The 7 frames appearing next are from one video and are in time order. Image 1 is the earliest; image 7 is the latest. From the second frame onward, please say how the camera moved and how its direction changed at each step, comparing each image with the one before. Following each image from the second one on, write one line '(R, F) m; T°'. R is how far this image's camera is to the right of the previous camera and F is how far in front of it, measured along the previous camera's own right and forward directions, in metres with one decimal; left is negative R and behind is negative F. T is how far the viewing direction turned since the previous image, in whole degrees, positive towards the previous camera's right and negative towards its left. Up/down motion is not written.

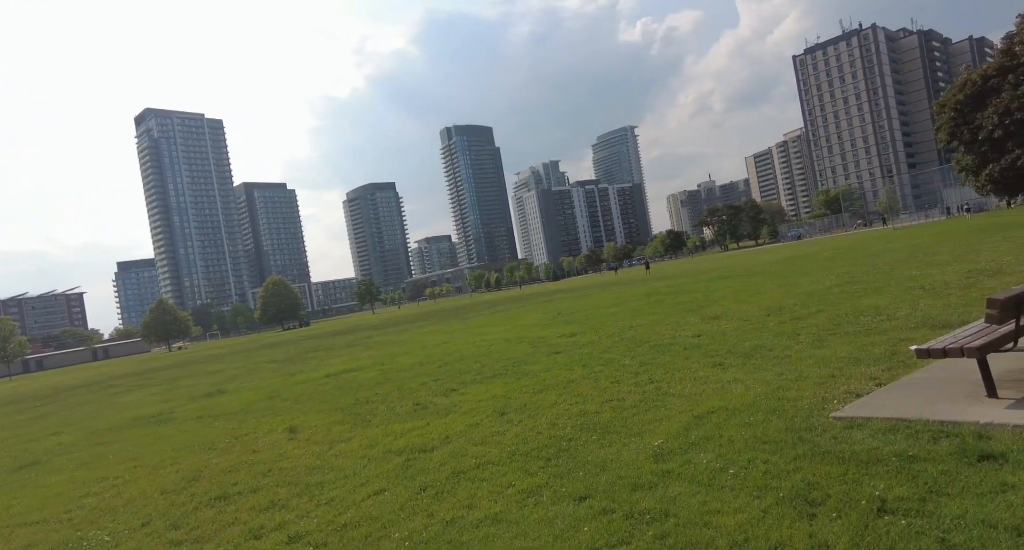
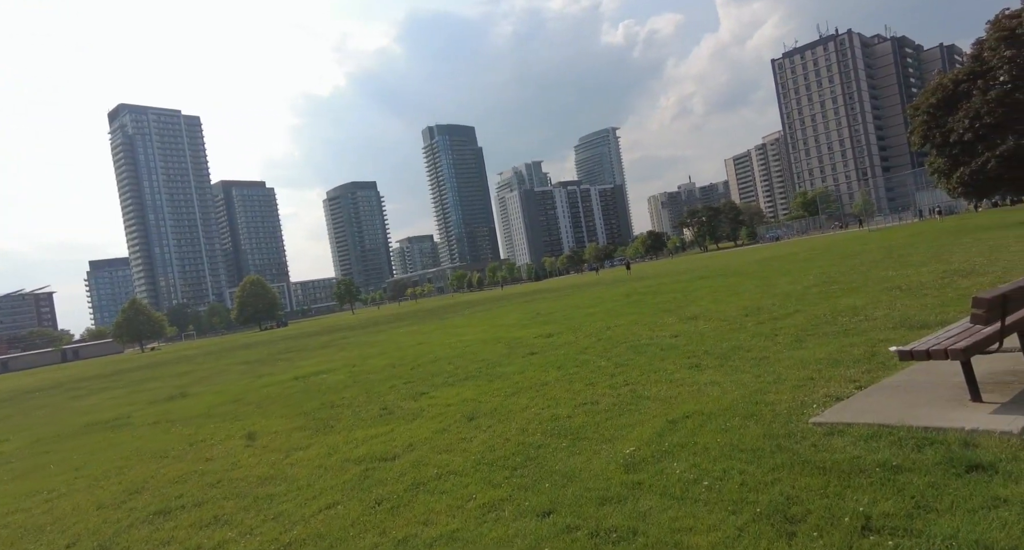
(+0.2, +0.4) m; +2°
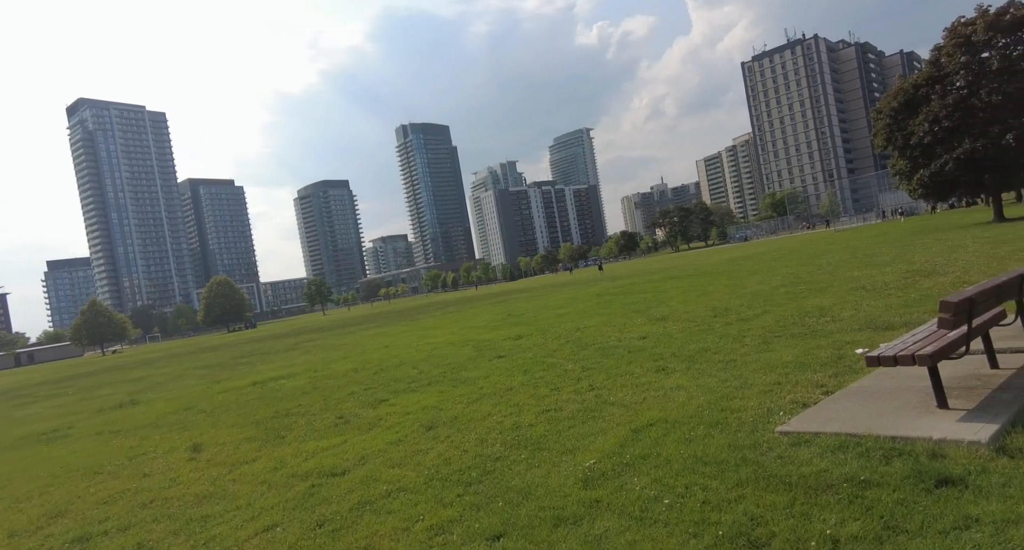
(+0.2, +0.3) m; +2°
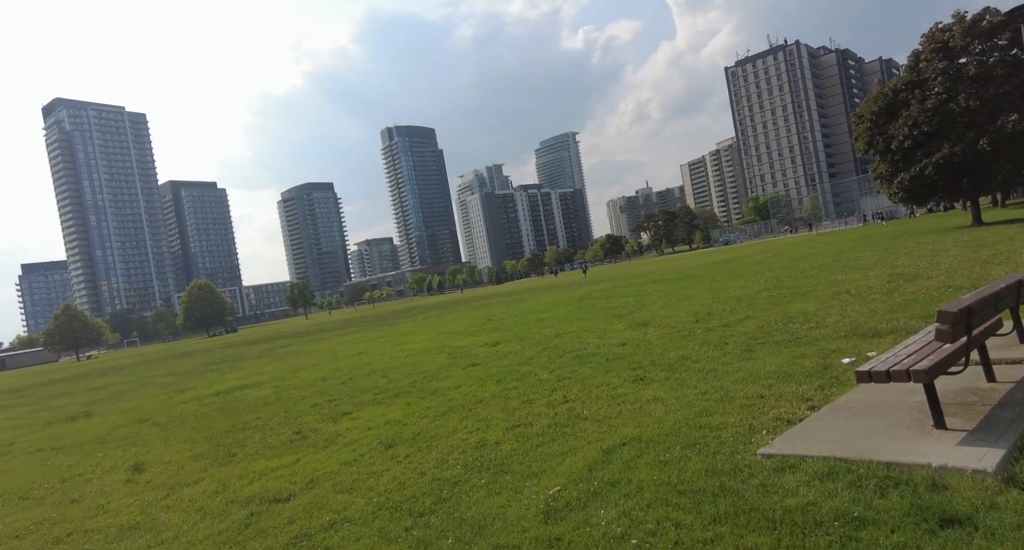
(+0.3, +0.6) m; +1°
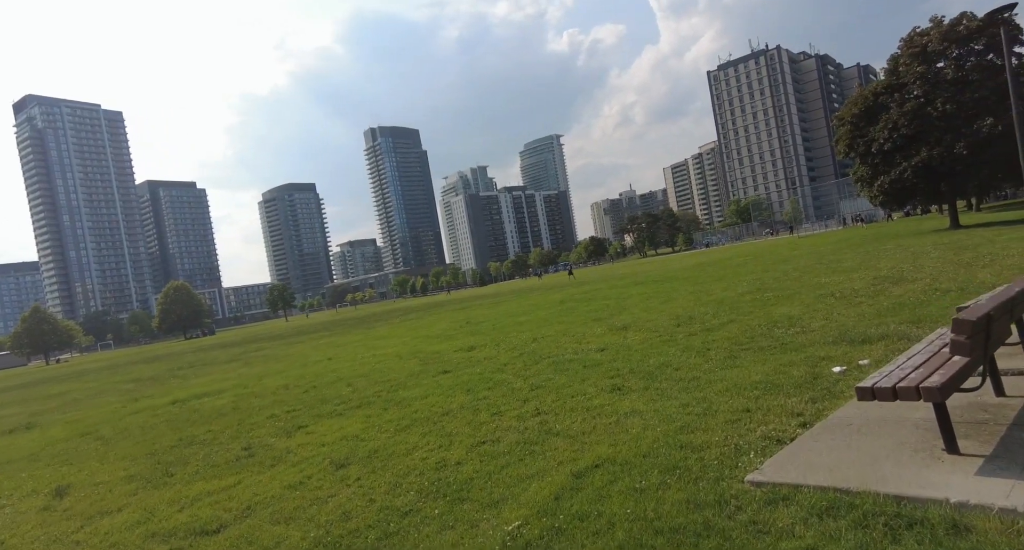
(+0.2, +0.7) m; +1°
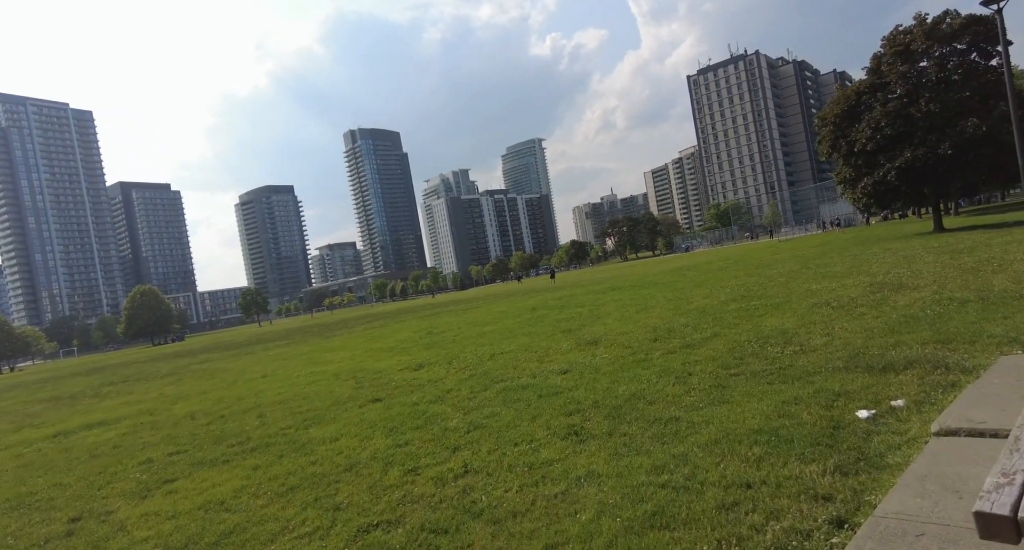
(+0.7, +2.2) m; +2°
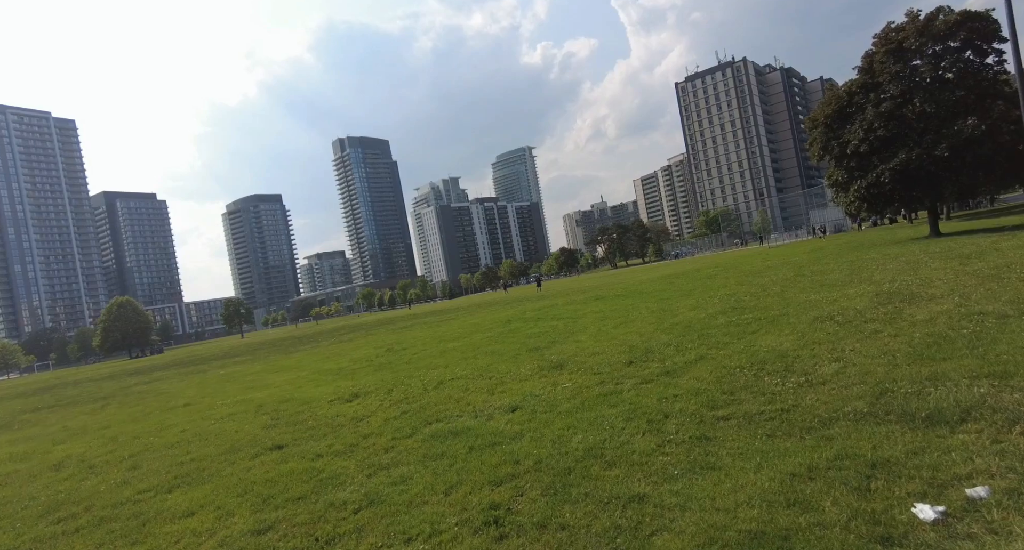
(+0.8, +2.2) m; +1°
